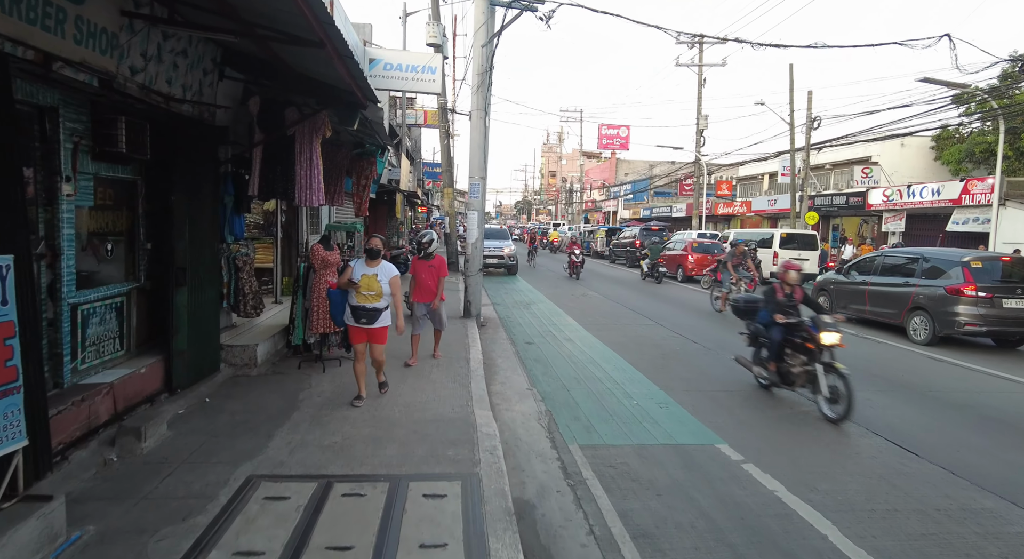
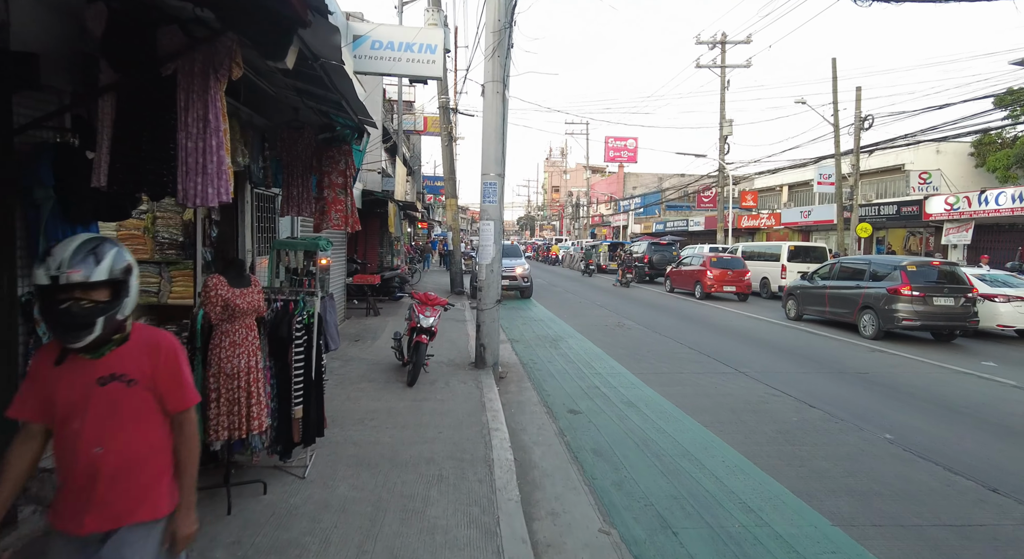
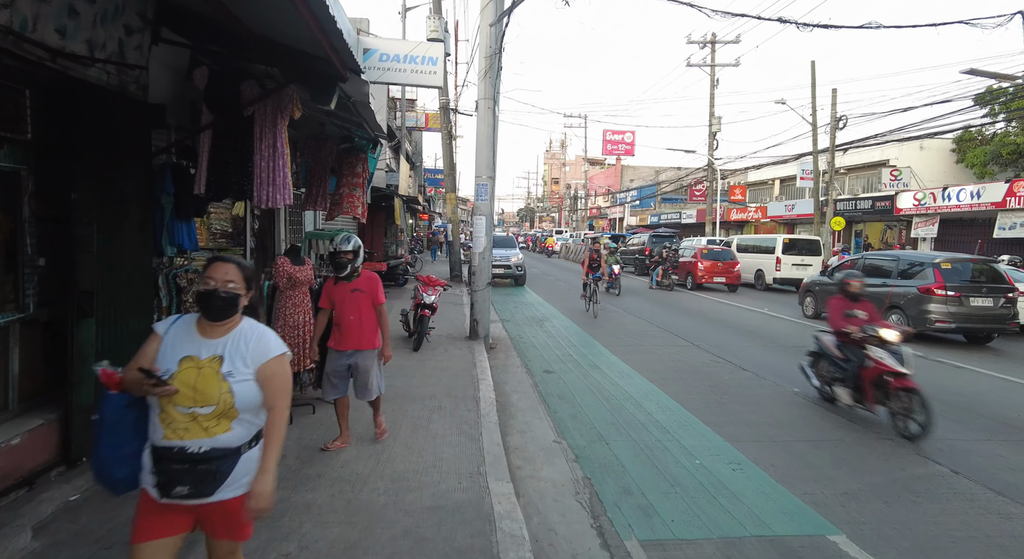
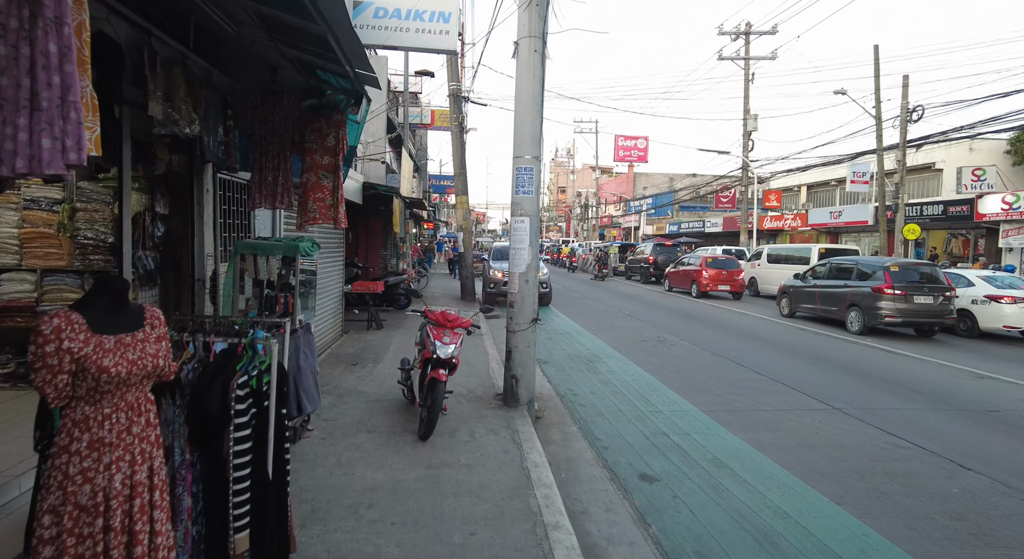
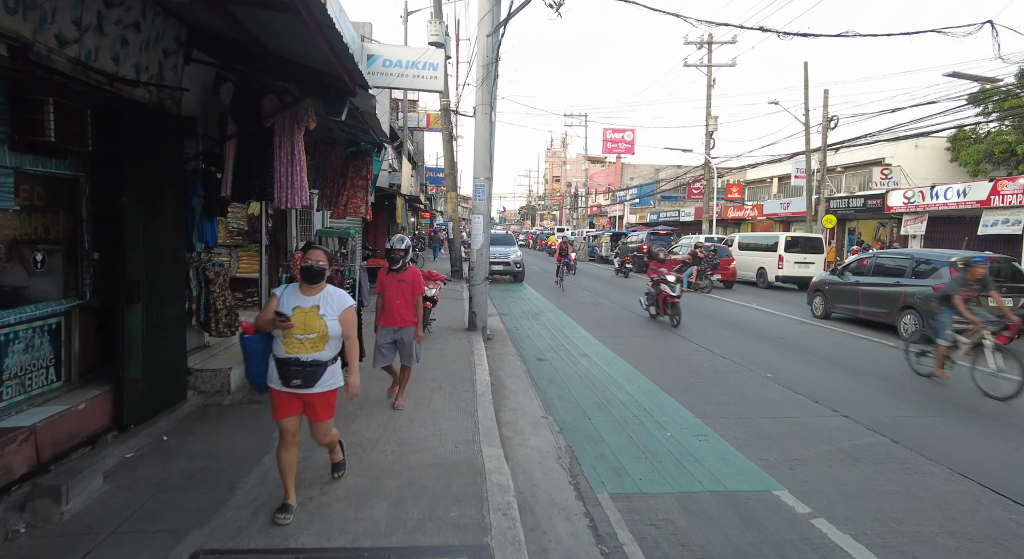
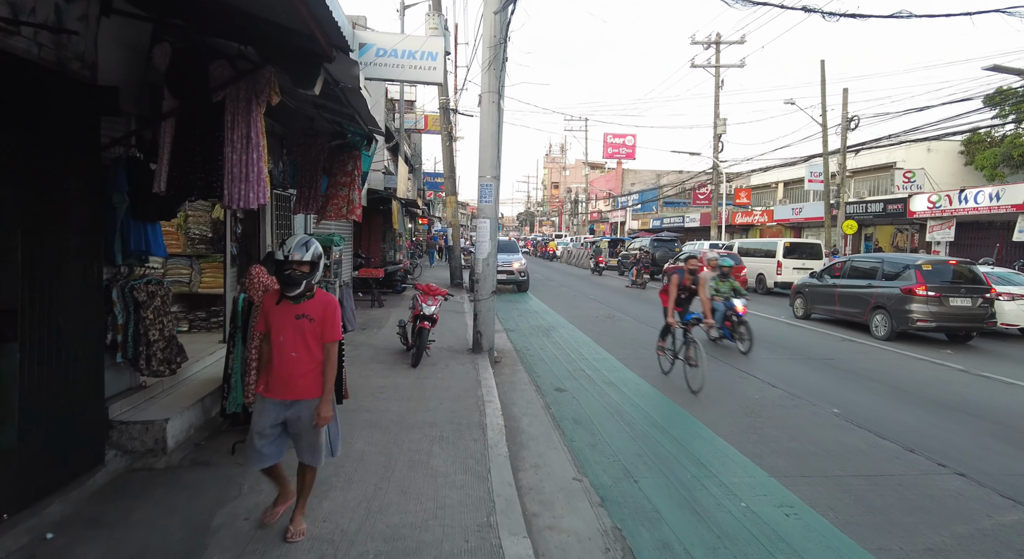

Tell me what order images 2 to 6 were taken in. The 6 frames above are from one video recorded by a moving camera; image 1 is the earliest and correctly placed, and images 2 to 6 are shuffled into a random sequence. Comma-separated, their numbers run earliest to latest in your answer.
5, 3, 6, 2, 4
